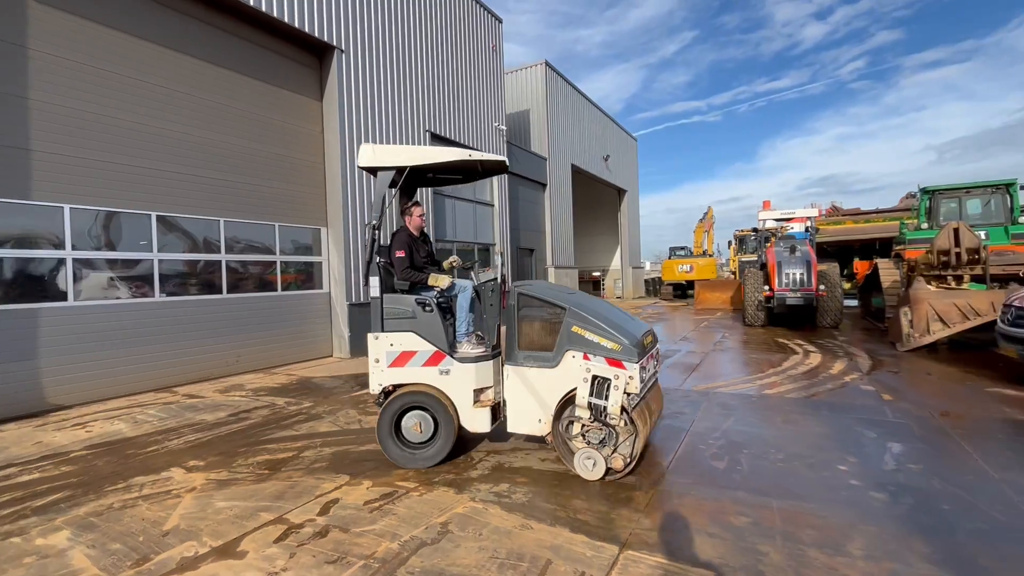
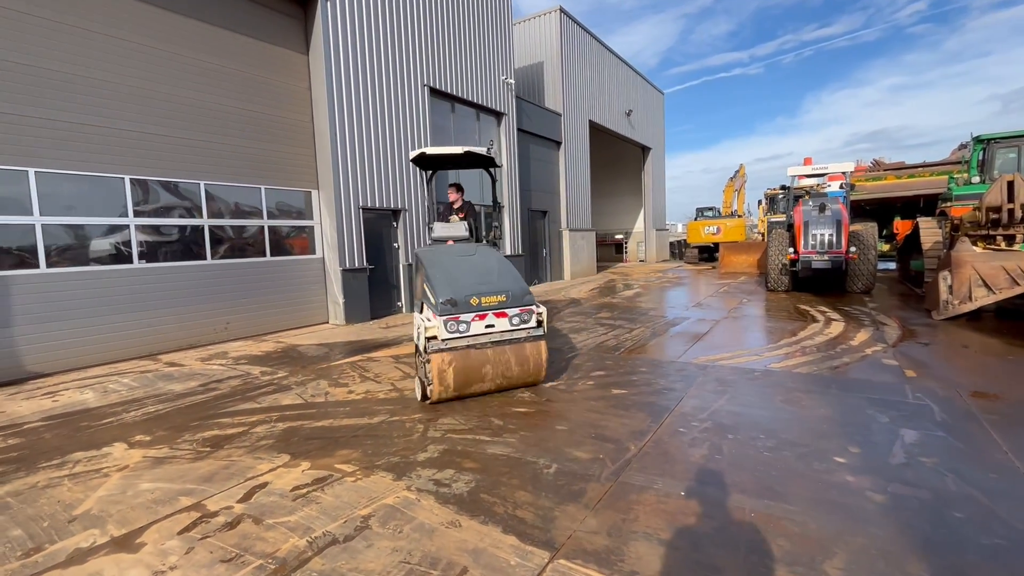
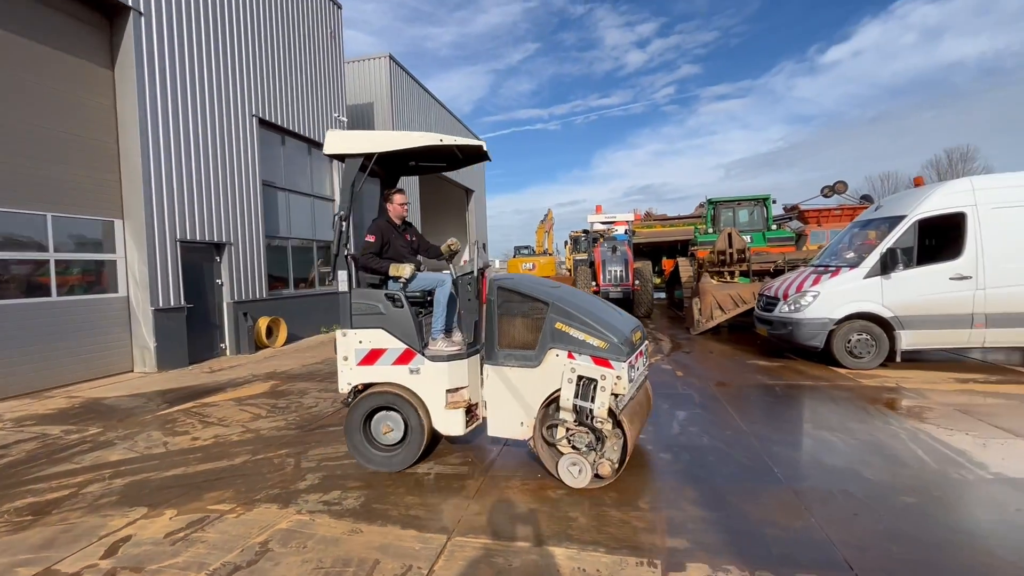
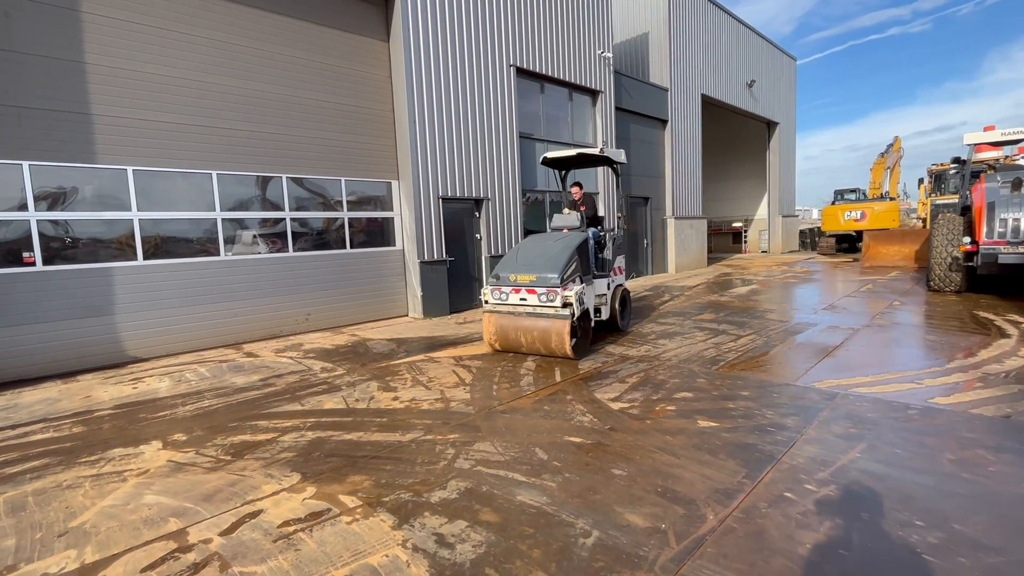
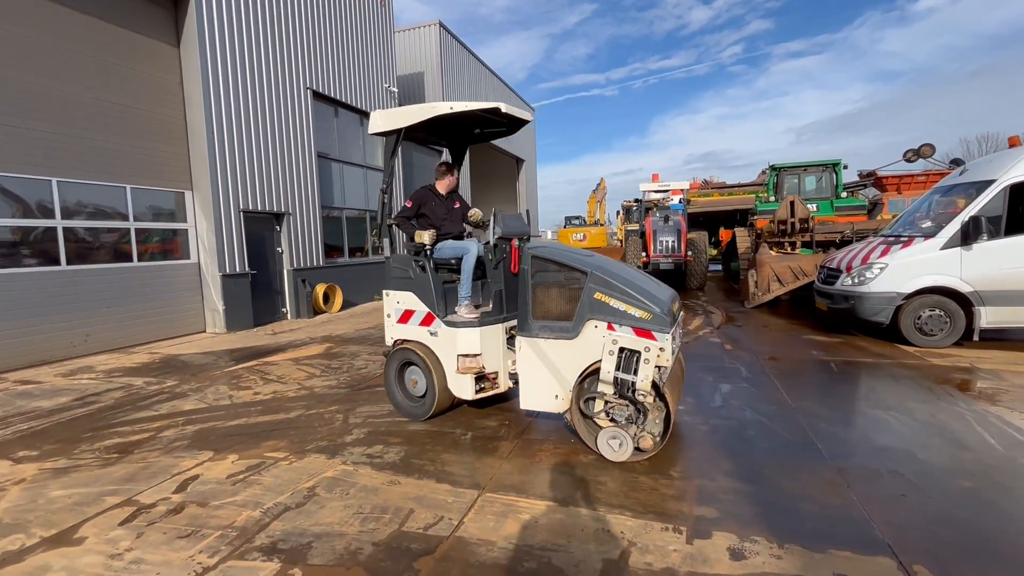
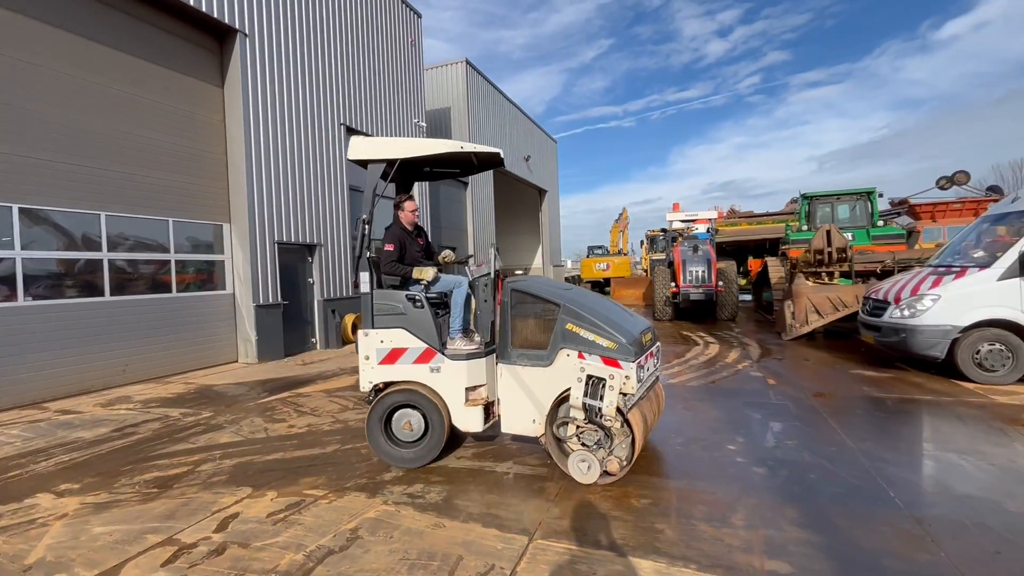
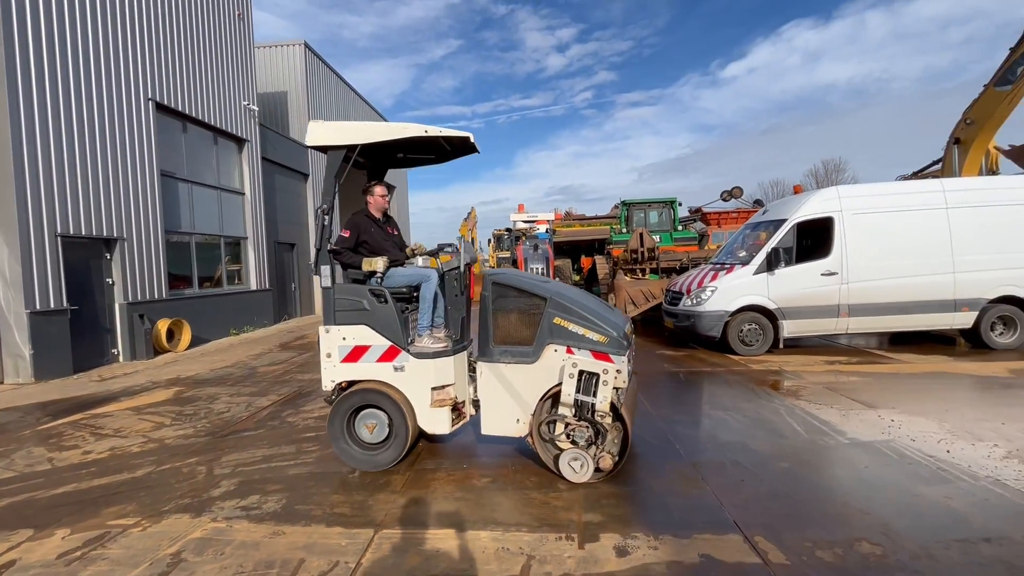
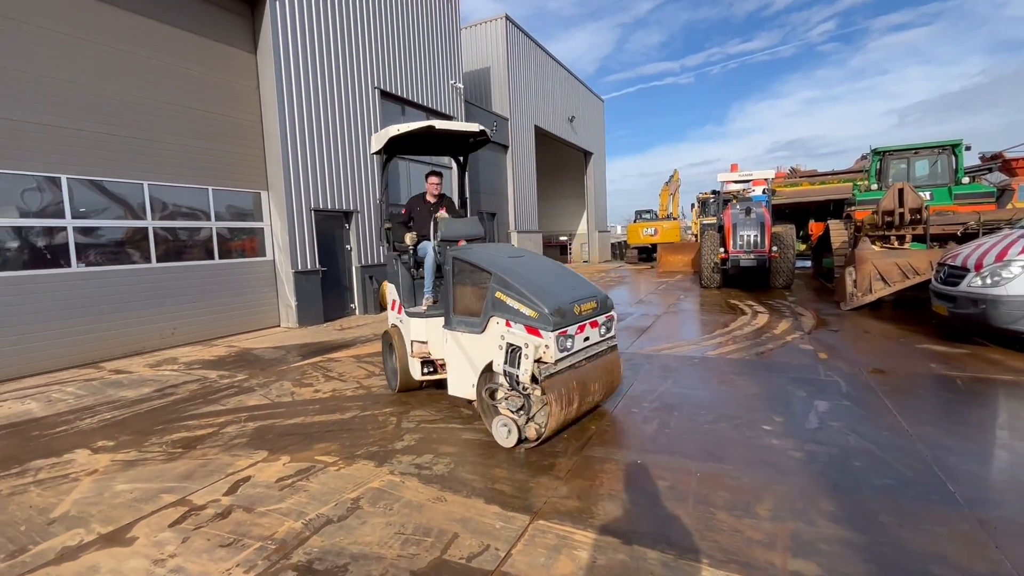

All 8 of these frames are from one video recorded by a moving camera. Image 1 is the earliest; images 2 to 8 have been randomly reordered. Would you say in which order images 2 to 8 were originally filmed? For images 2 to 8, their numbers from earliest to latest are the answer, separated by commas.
6, 3, 7, 5, 8, 2, 4
